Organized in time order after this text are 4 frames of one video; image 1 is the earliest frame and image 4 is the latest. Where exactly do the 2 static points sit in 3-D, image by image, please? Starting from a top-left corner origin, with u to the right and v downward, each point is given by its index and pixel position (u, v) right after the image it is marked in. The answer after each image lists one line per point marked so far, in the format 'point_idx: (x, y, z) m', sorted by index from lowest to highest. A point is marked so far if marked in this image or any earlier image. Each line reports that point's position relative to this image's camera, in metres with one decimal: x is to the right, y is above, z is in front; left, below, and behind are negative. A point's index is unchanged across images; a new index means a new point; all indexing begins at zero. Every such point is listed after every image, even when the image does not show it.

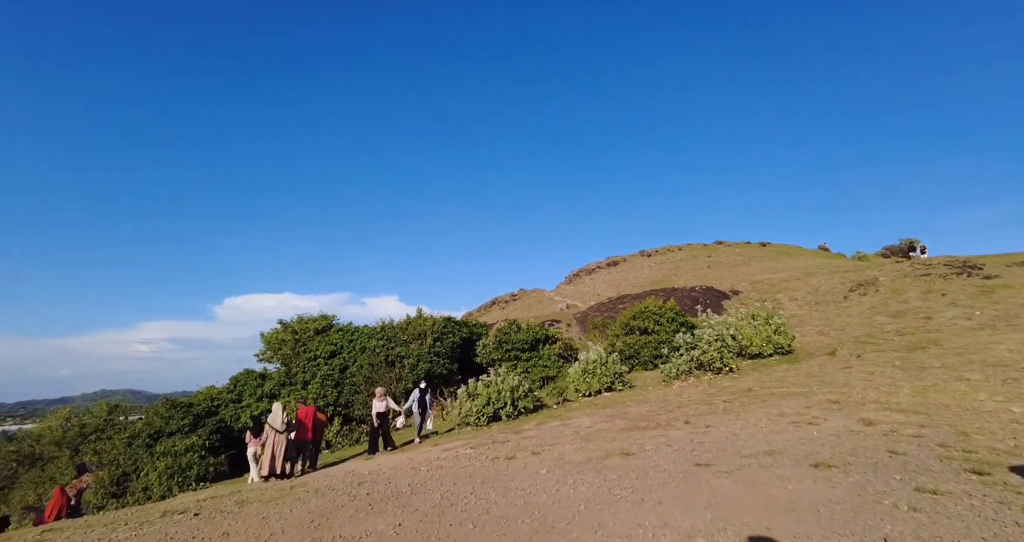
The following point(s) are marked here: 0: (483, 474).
0: (-0.4, -2.9, +7.3) m
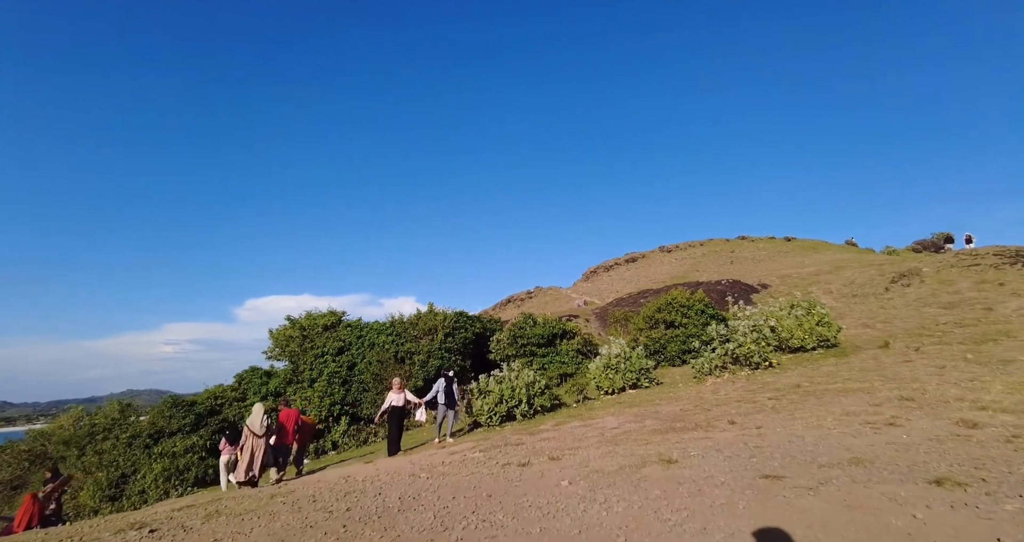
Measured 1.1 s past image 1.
0: (-0.2, -2.5, +6.0) m
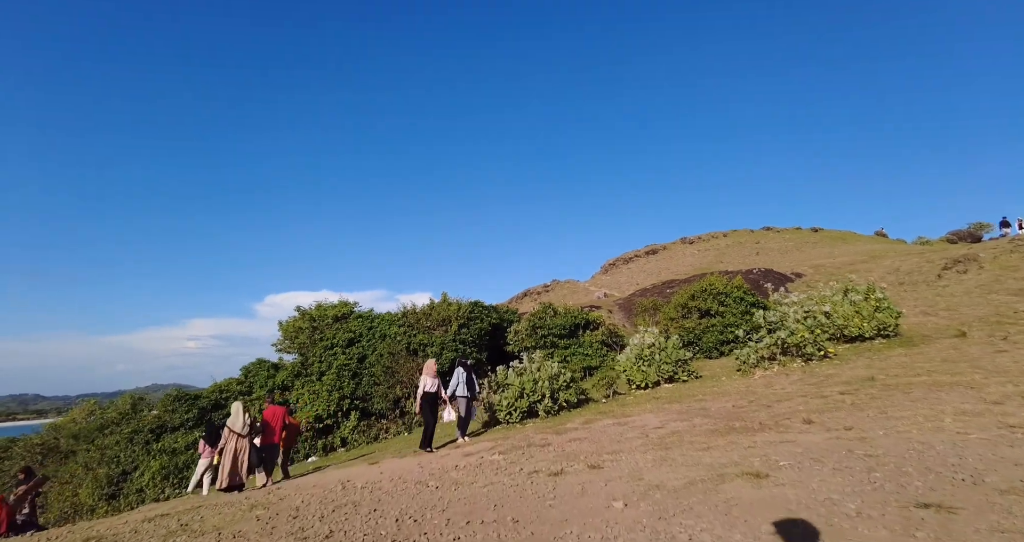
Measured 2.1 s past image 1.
0: (+0.1, -2.1, +4.6) m
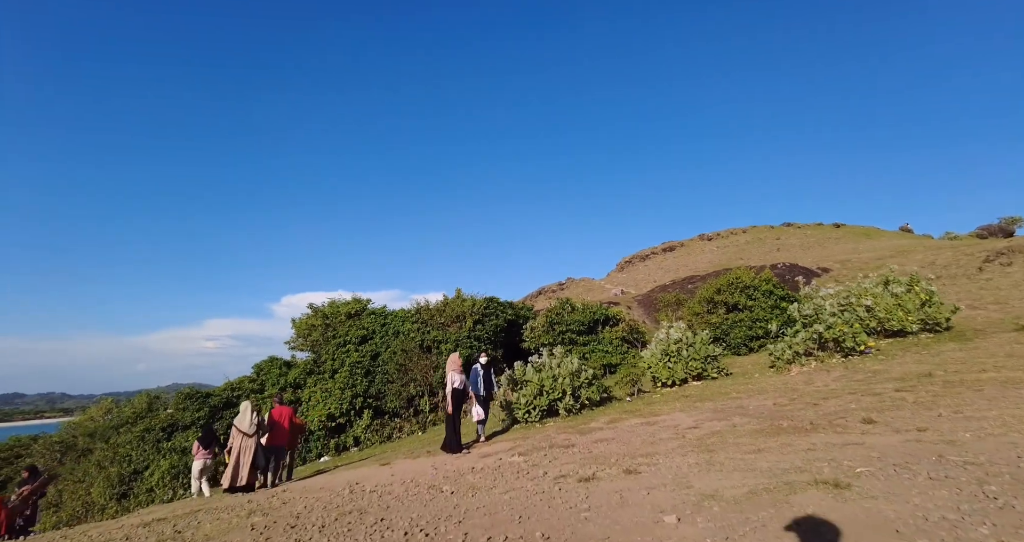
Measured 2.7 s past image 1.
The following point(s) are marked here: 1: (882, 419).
0: (+0.3, -1.9, +3.9) m
1: (+4.4, -1.8, +6.1) m
